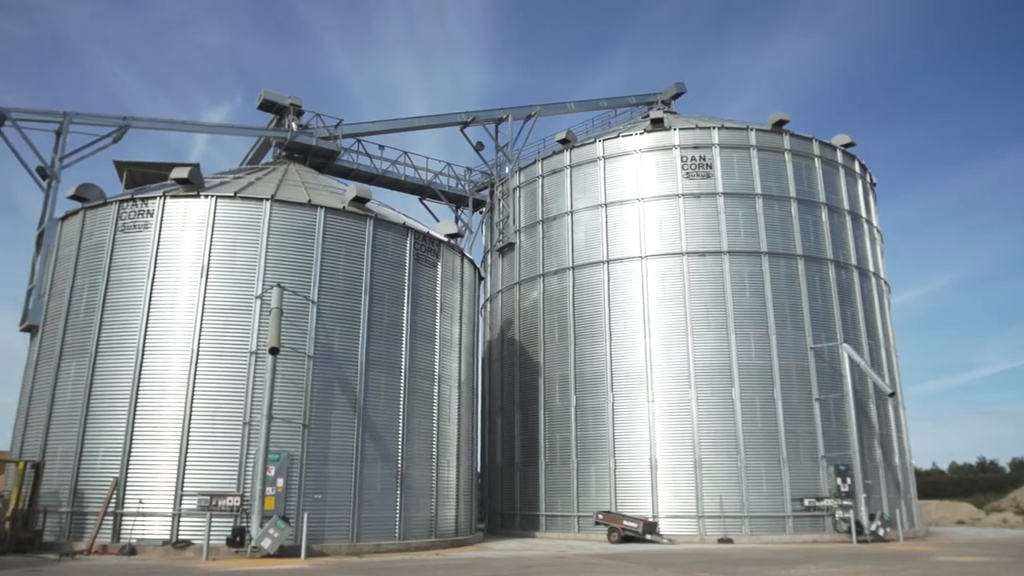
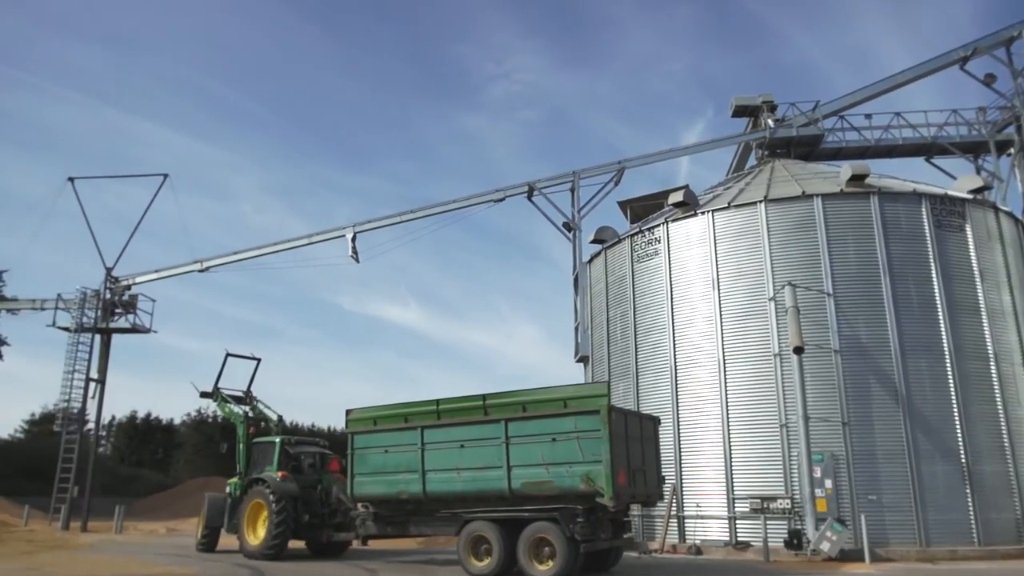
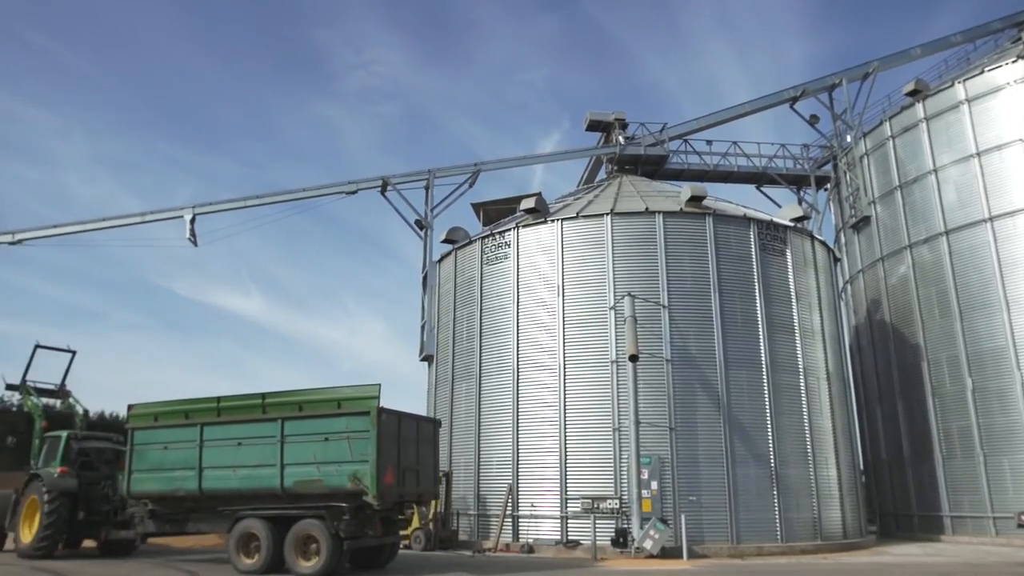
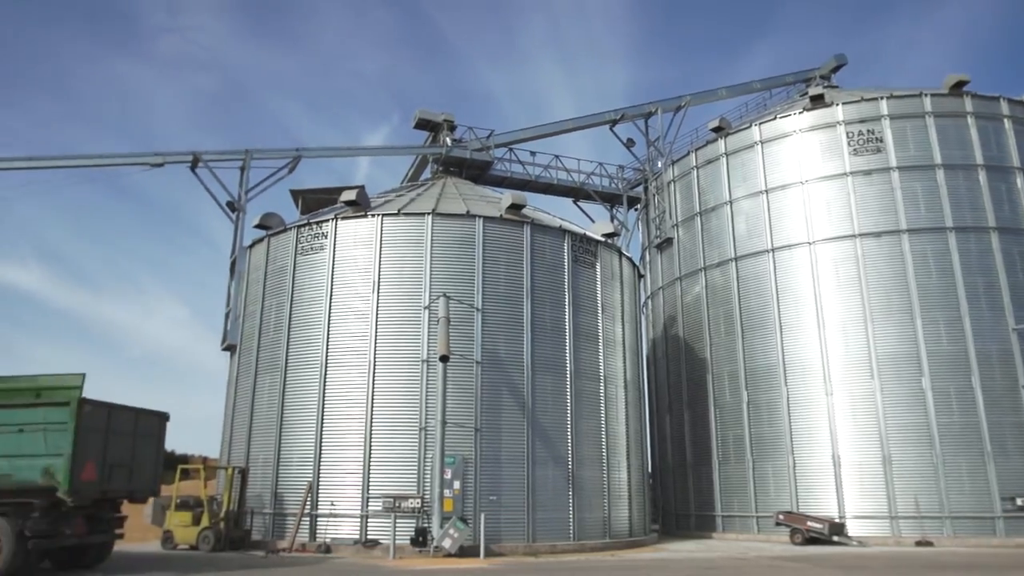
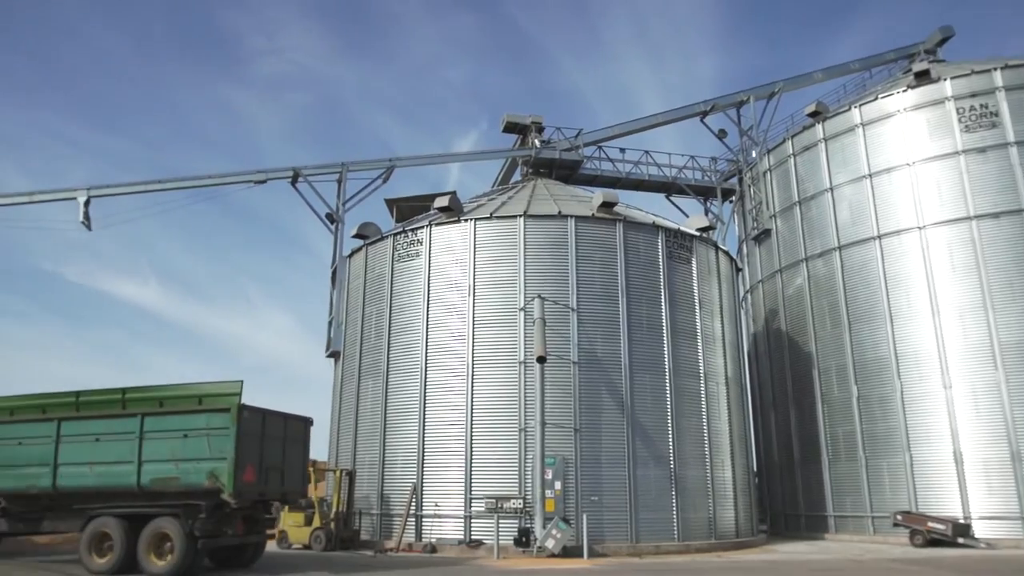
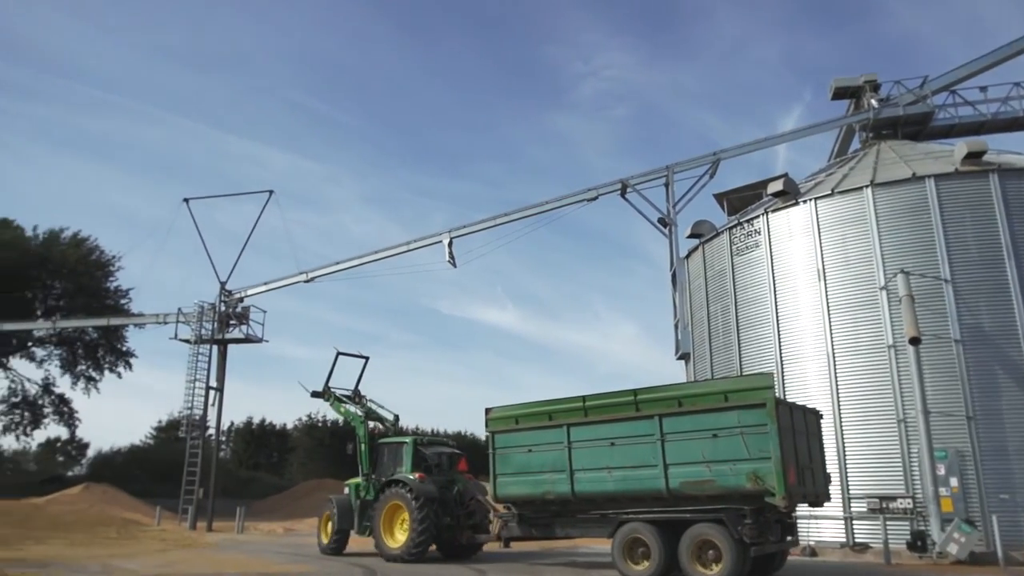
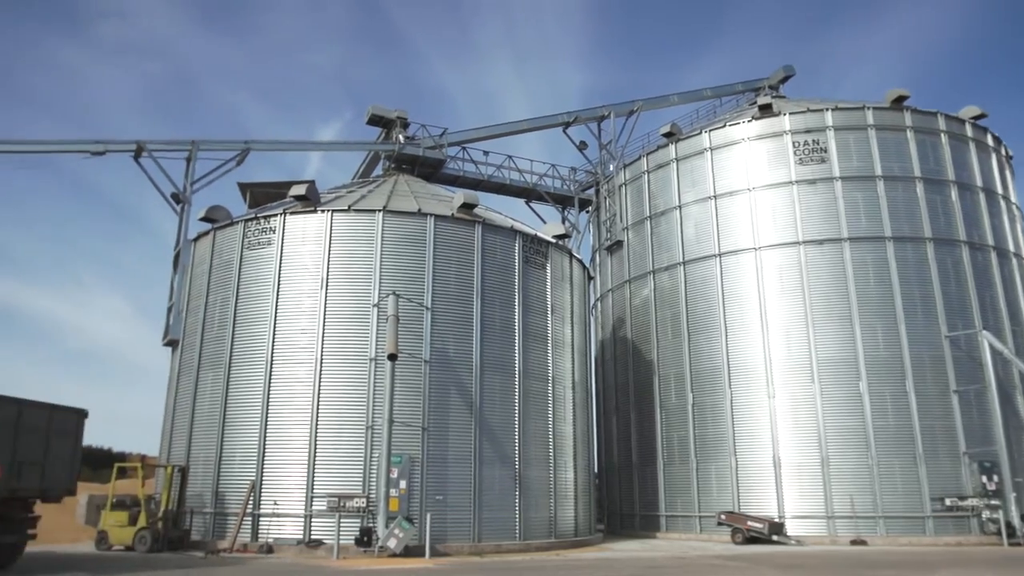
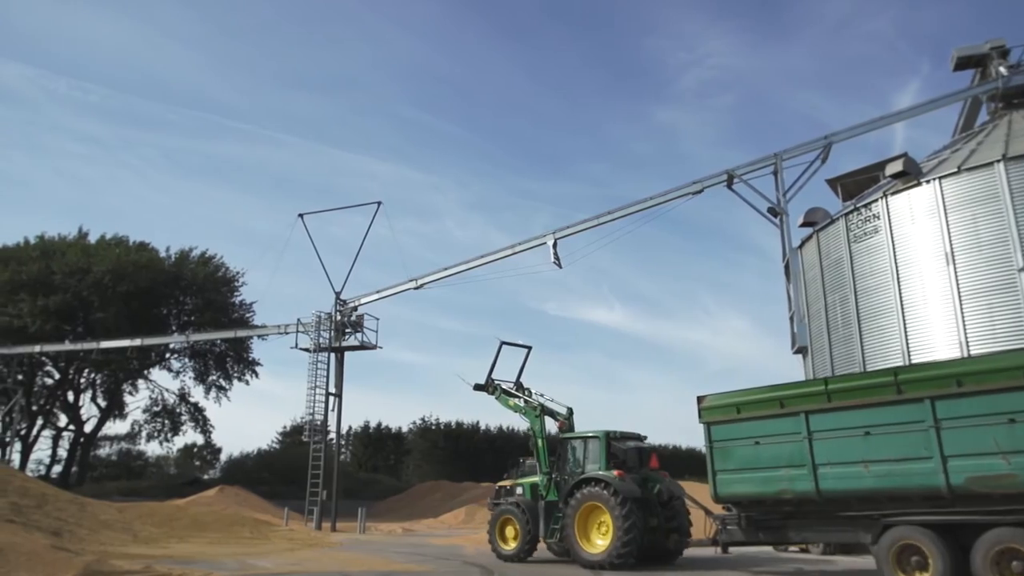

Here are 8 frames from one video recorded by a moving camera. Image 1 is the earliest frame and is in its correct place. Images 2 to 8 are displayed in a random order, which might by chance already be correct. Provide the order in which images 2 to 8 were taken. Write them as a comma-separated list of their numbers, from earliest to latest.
7, 4, 5, 3, 2, 6, 8
